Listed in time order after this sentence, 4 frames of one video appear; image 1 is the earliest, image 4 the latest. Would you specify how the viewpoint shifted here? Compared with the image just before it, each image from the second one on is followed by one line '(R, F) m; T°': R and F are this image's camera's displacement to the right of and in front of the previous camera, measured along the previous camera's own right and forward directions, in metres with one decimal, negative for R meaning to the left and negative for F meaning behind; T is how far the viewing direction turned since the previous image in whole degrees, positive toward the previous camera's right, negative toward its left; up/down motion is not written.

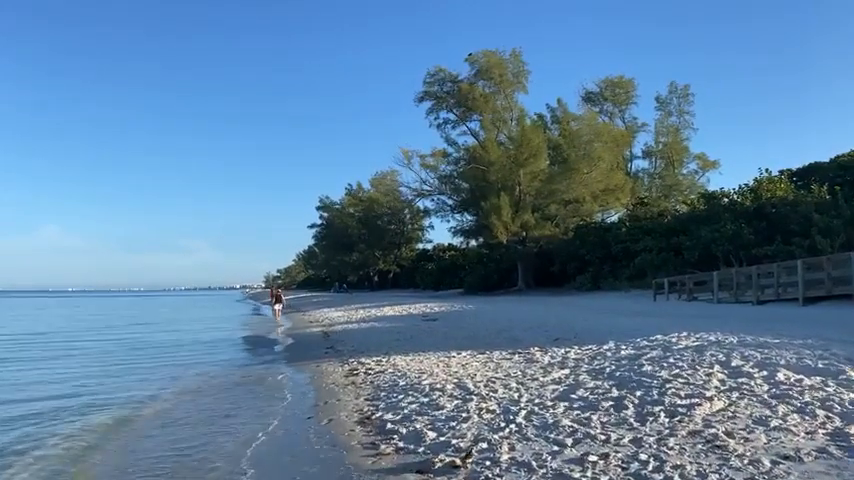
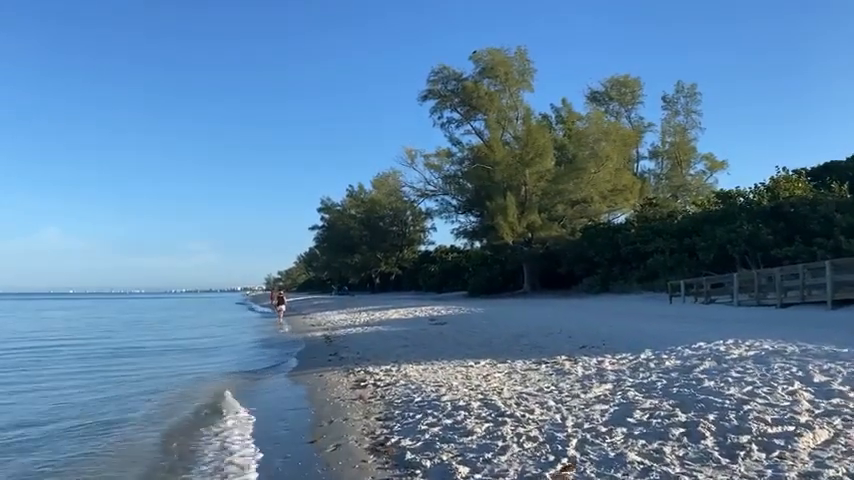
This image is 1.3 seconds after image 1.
(-0.2, +1.2) m; 0°
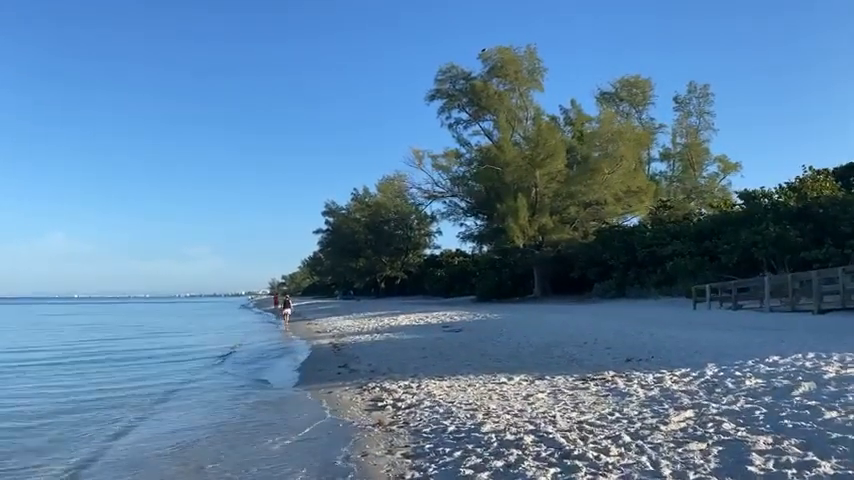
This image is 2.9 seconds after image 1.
(-0.3, +1.5) m; 0°
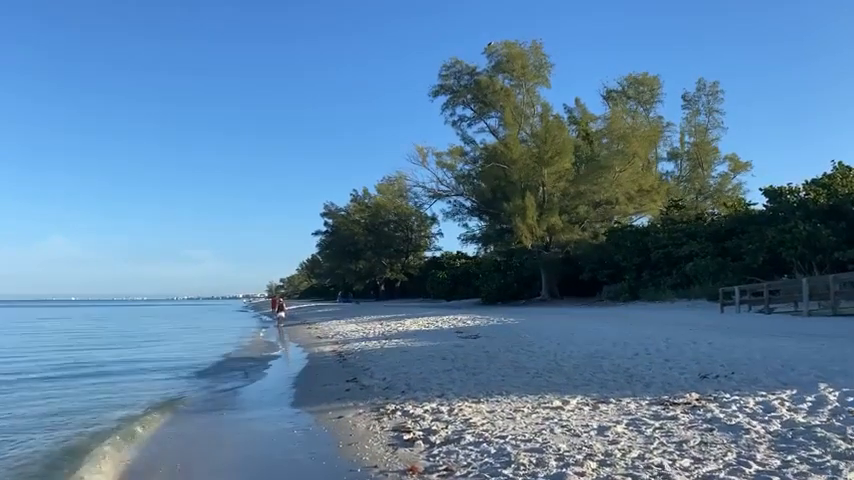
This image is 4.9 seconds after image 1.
(-0.4, +2.0) m; 0°
